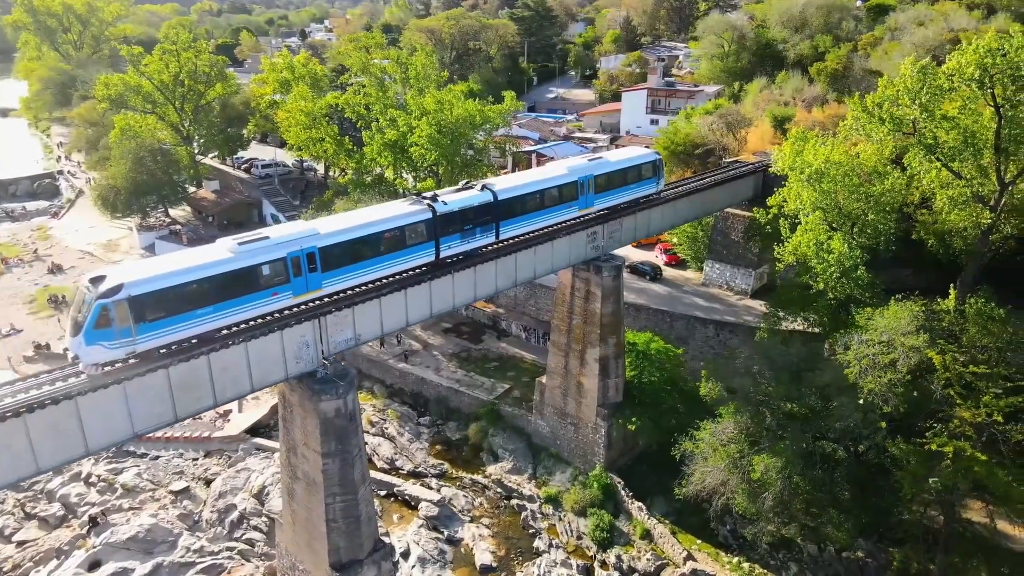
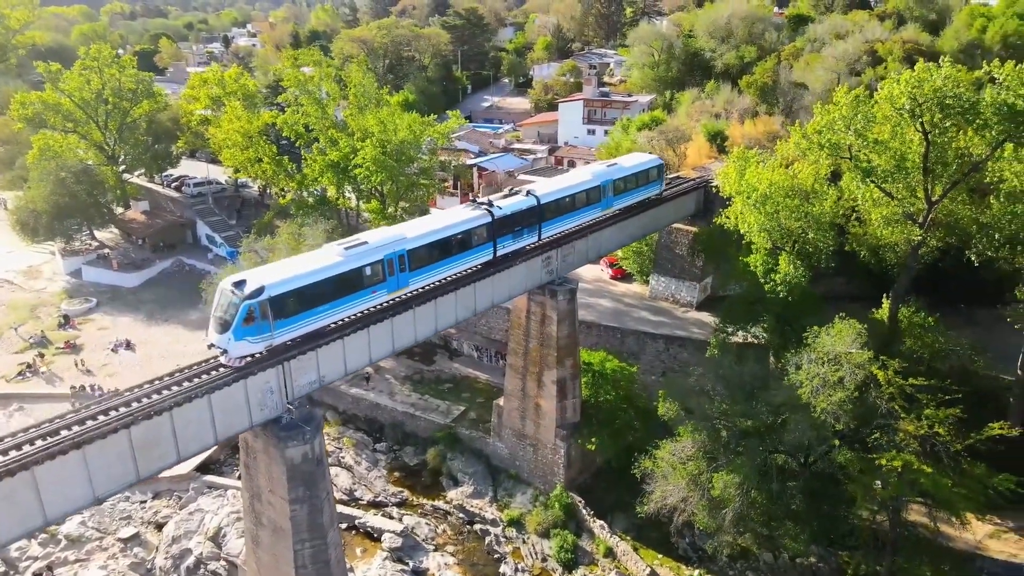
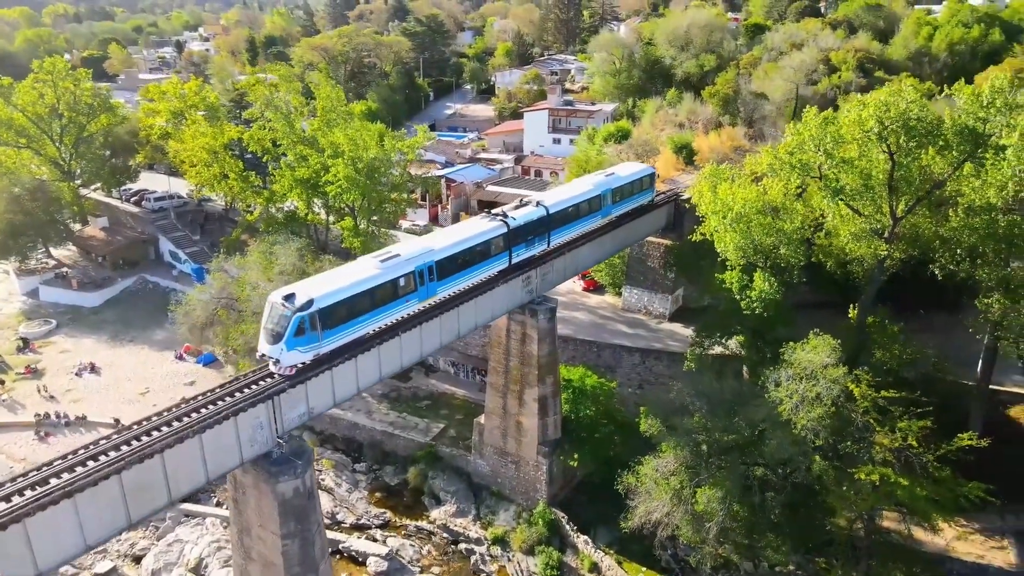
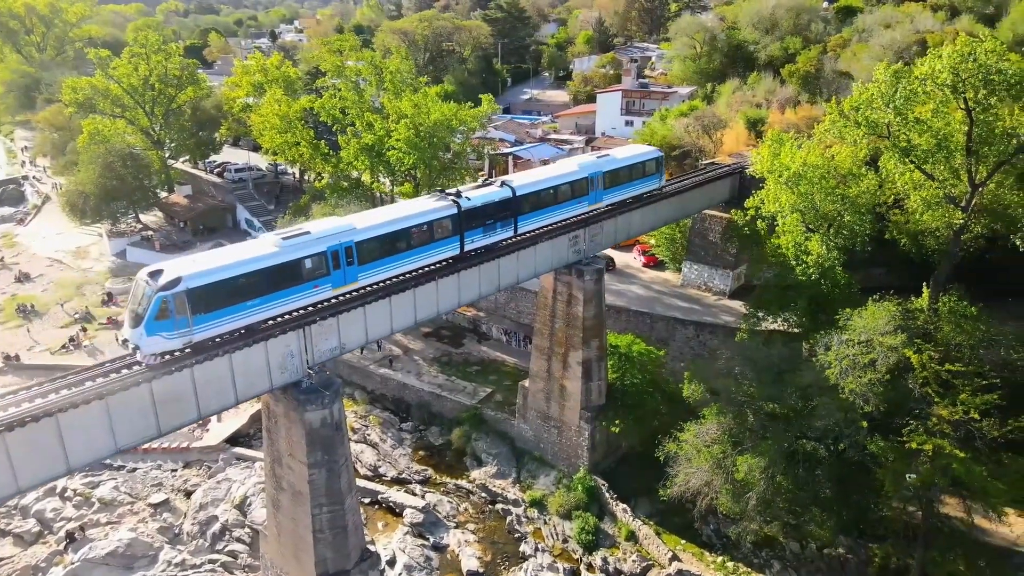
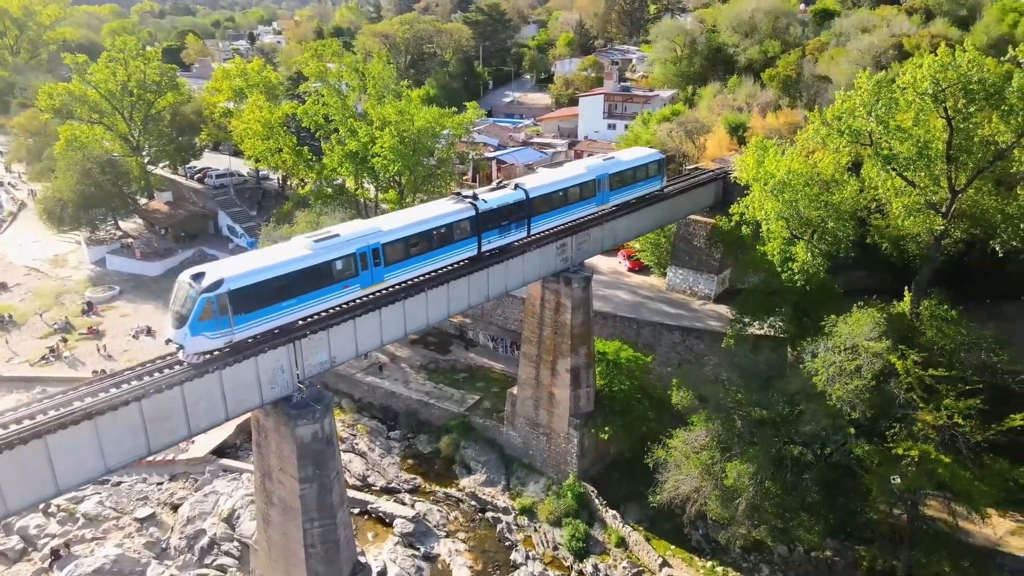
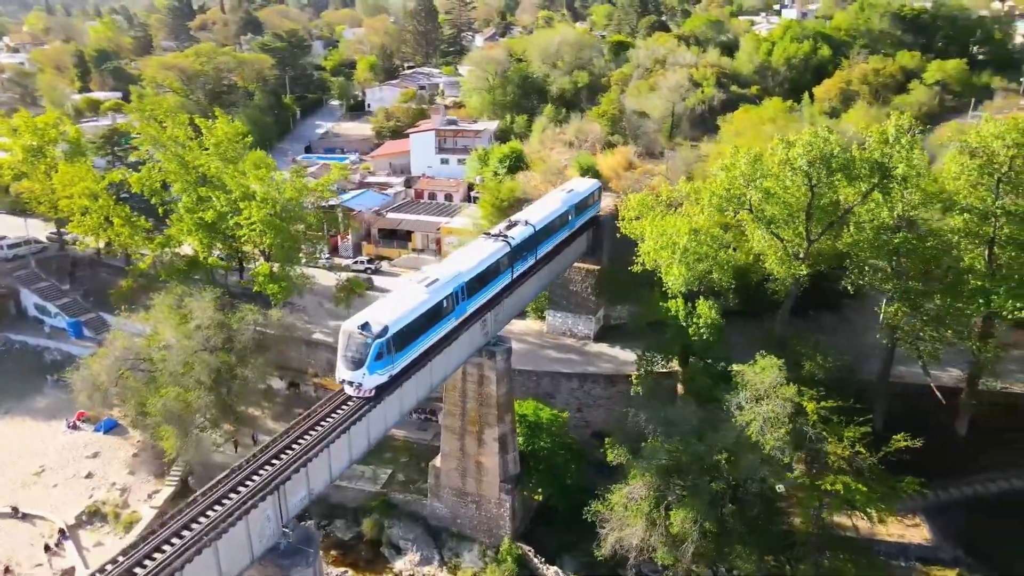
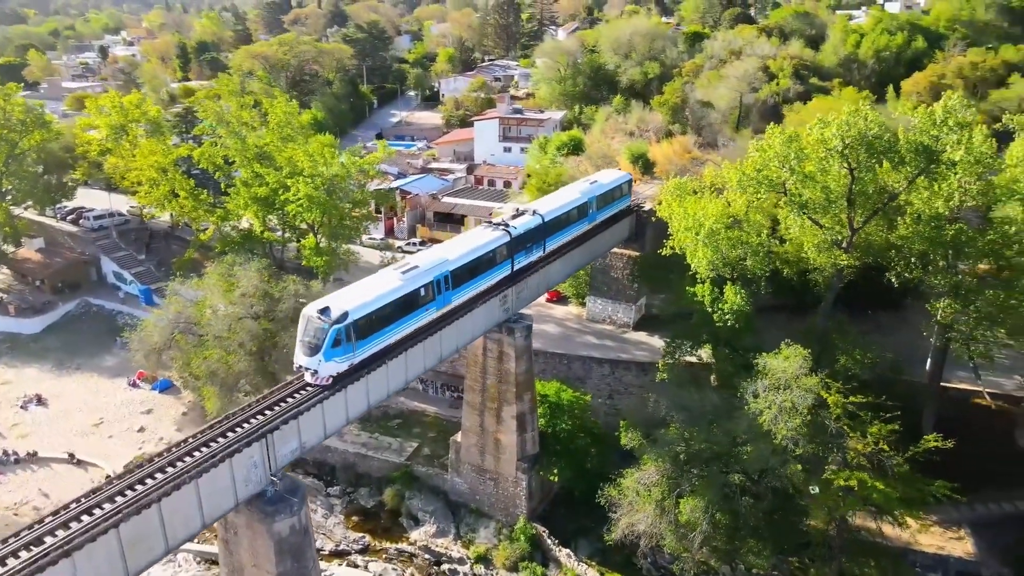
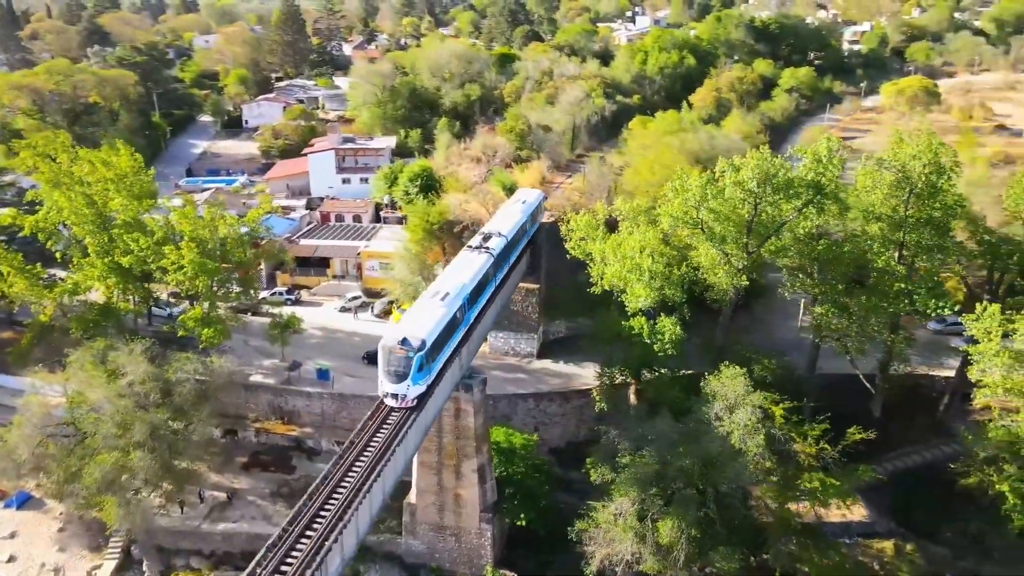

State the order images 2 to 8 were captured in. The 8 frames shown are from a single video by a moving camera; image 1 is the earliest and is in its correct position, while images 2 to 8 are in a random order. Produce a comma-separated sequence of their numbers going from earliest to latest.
4, 5, 2, 3, 7, 6, 8
